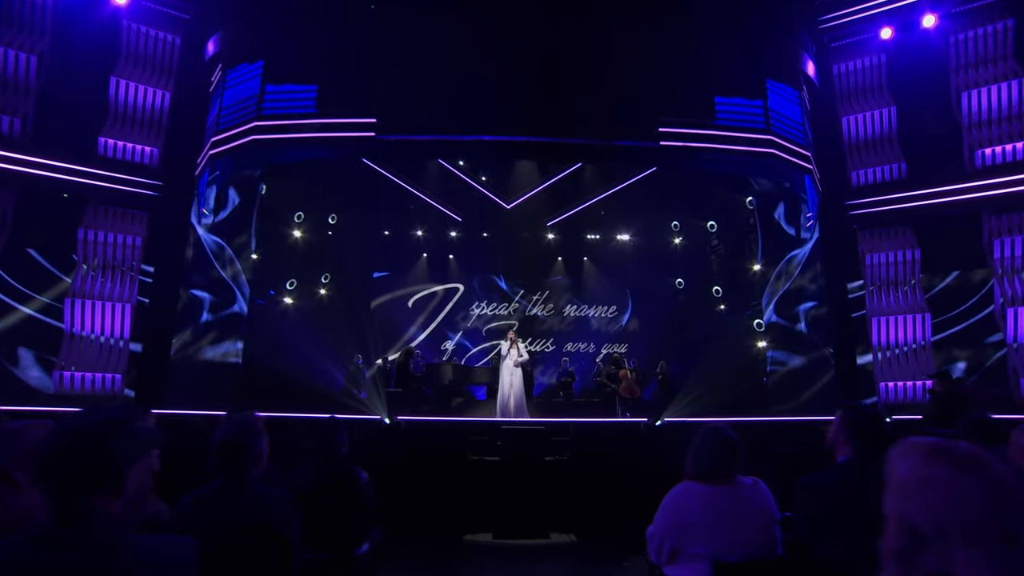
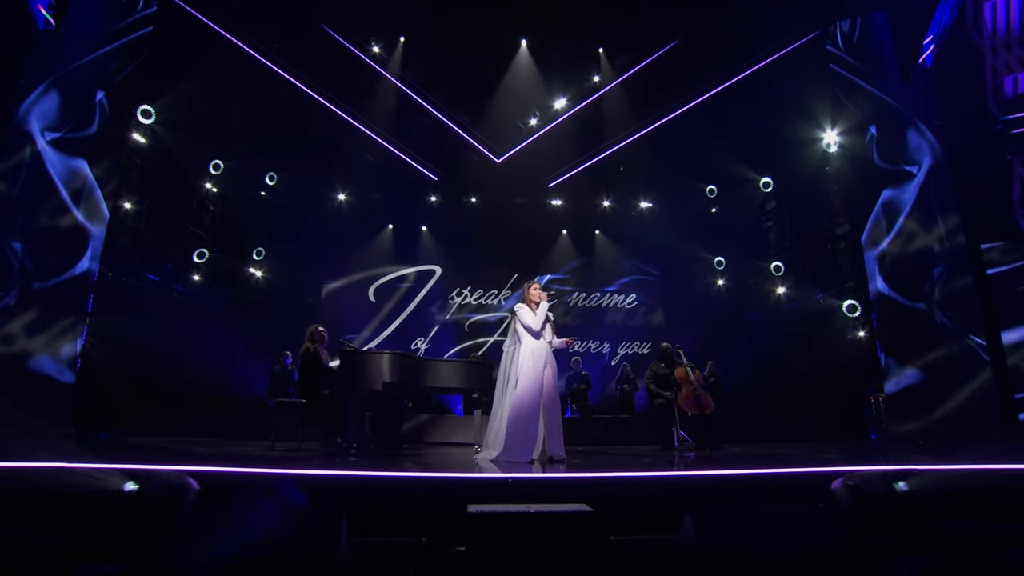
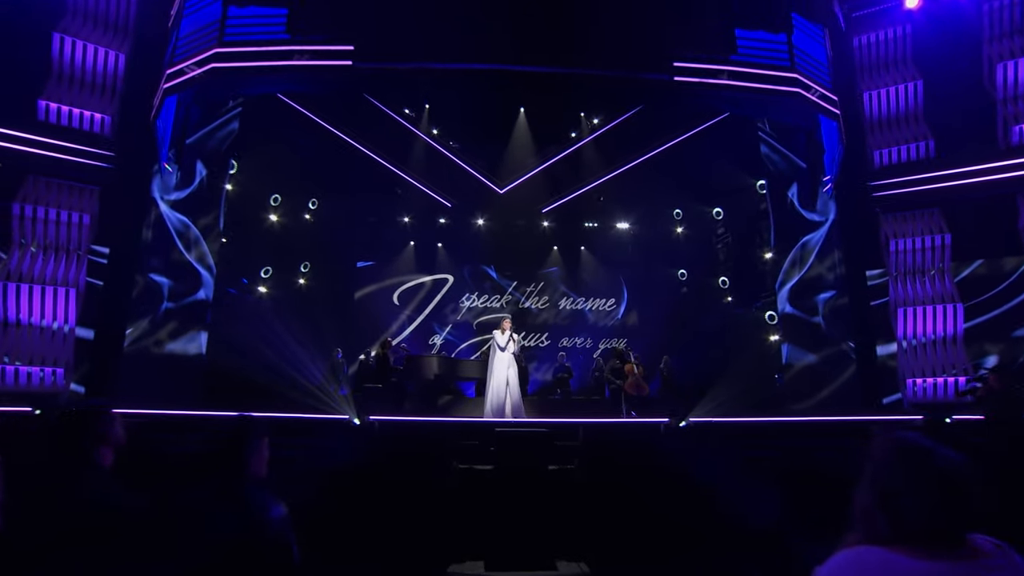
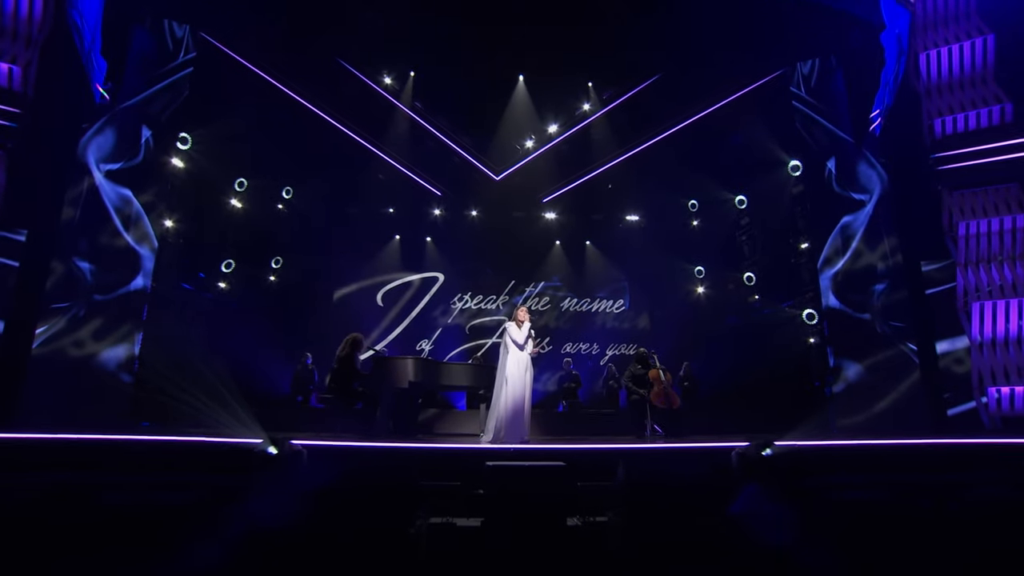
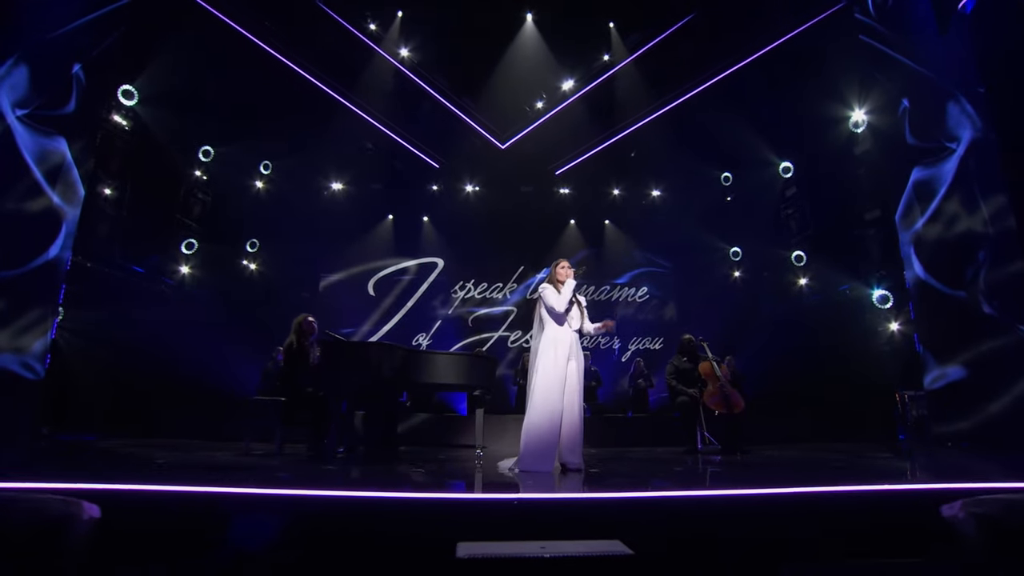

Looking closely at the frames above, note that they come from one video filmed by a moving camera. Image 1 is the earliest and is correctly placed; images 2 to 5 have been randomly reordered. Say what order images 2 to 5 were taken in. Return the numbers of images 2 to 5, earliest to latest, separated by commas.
3, 4, 2, 5
